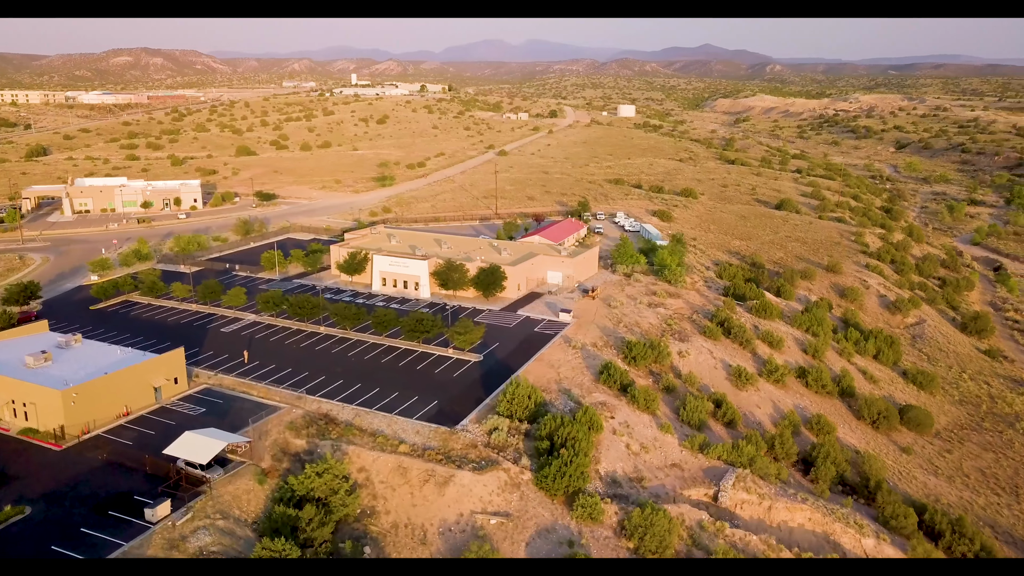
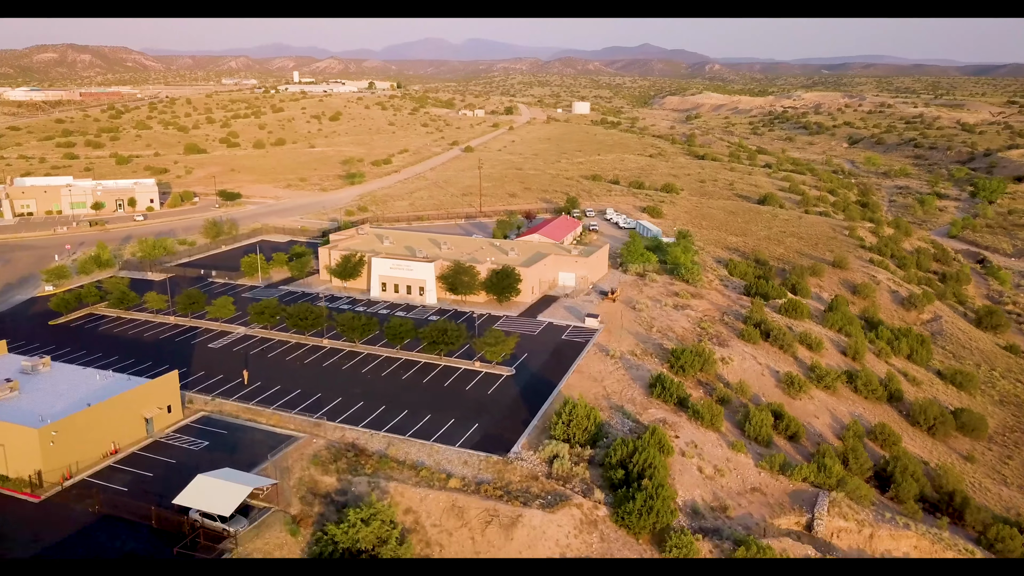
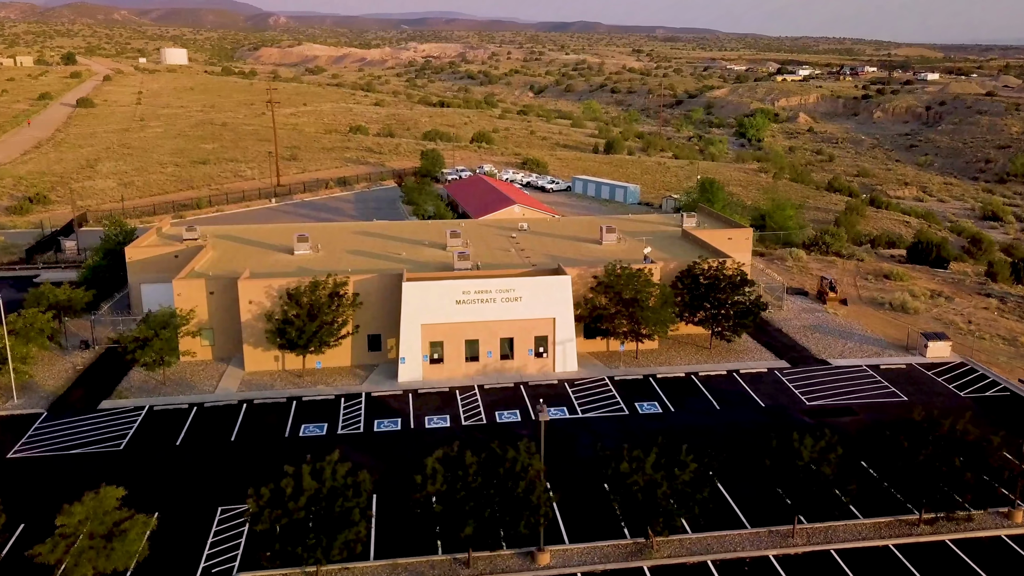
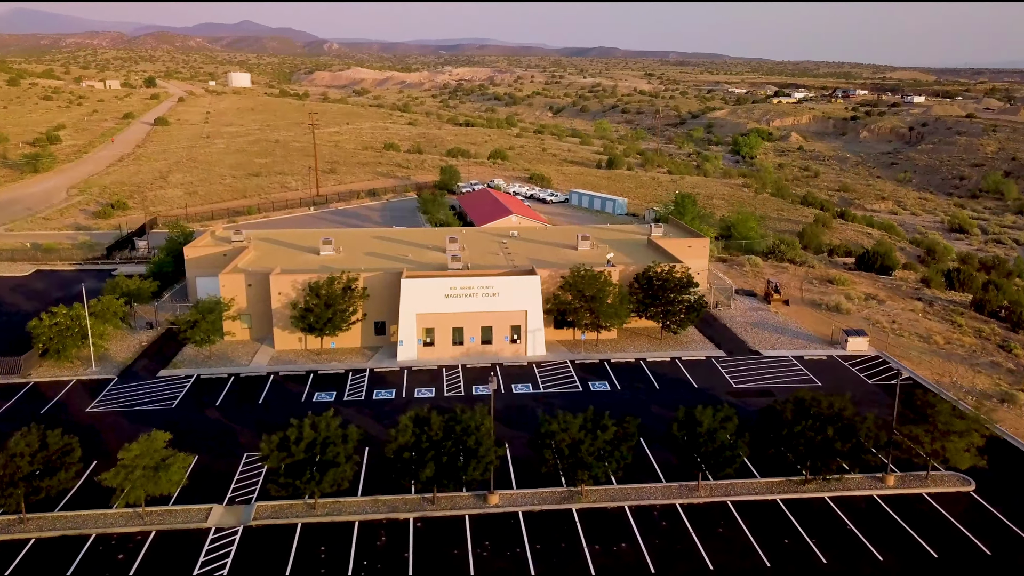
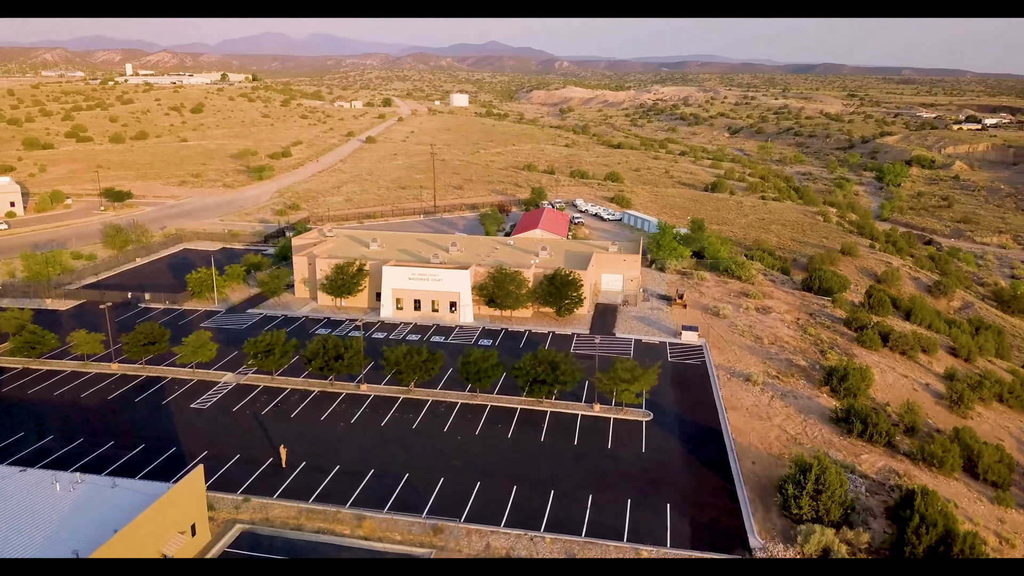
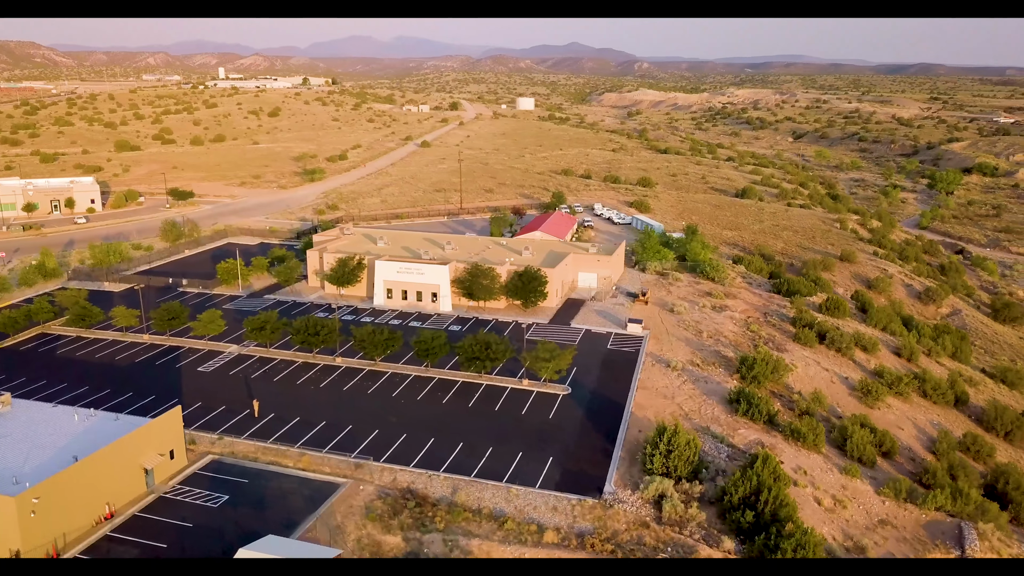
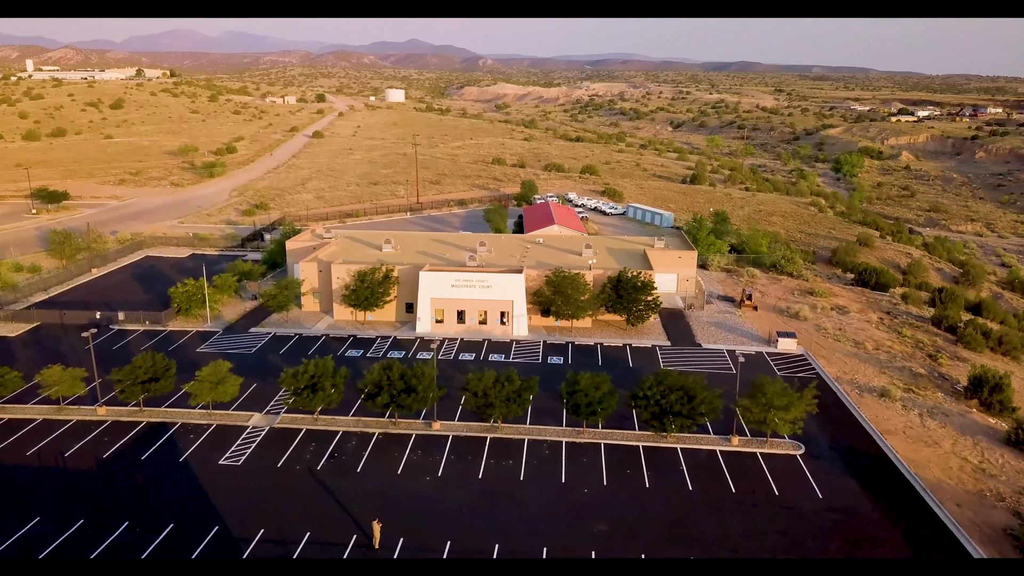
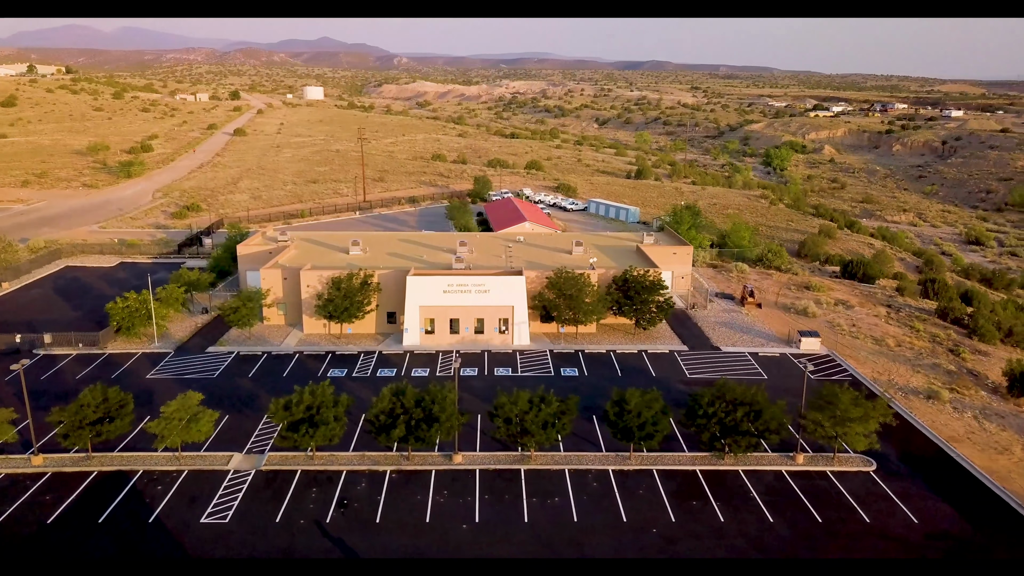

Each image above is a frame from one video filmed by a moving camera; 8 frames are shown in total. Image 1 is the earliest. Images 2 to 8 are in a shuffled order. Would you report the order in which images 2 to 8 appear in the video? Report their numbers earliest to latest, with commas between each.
2, 6, 5, 7, 8, 4, 3
